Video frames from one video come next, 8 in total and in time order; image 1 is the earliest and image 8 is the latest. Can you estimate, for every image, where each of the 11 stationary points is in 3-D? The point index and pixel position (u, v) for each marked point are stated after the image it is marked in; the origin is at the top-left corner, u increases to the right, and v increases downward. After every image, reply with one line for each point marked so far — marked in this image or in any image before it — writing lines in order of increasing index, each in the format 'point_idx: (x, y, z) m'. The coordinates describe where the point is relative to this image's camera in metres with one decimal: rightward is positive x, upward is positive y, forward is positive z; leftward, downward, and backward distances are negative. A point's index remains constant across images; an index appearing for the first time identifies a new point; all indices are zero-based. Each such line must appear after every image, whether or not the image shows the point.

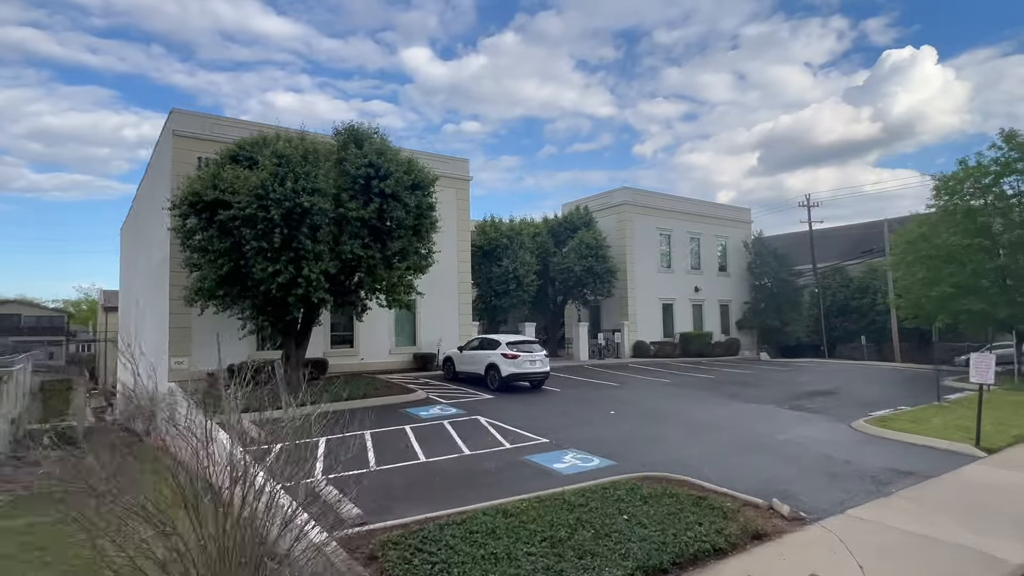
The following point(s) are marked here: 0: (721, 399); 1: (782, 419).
0: (+5.5, -3.0, +16.2) m
1: (+6.1, -3.0, +13.8) m
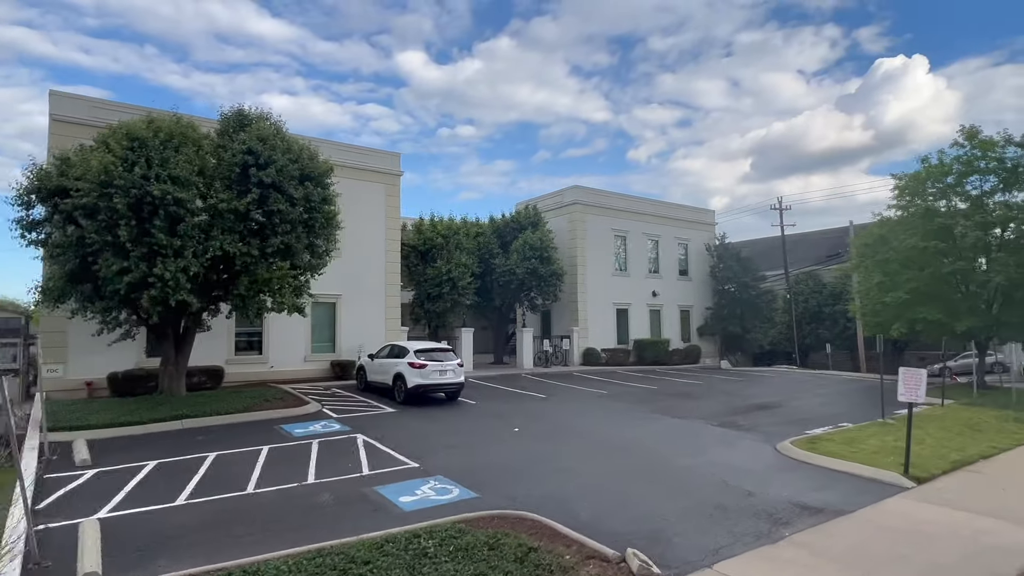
0: (+3.3, -3.1, +14.8) m
1: (+3.9, -3.1, +12.4) m
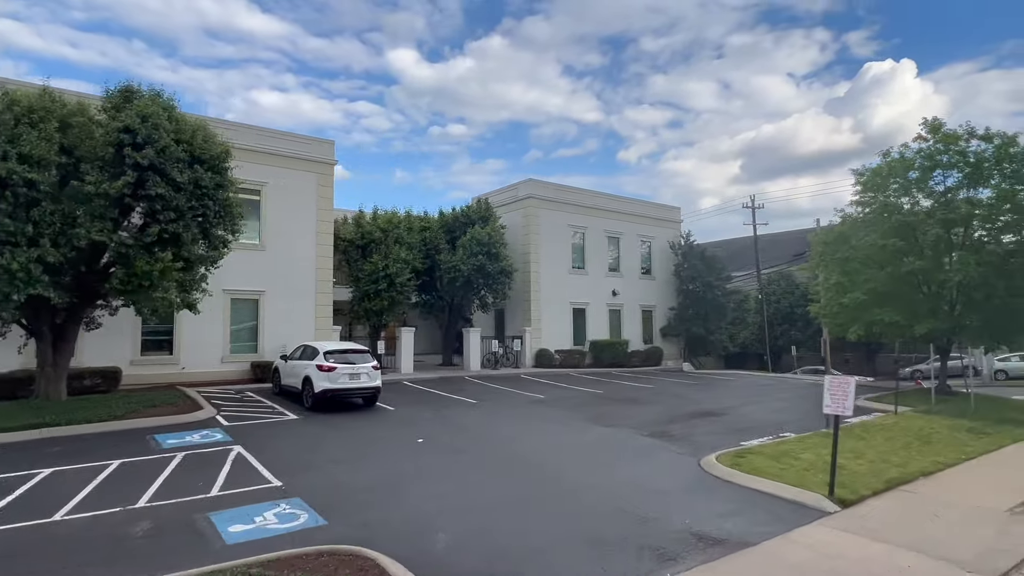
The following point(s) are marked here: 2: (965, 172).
0: (+1.4, -3.0, +13.6) m
1: (+2.1, -3.0, +11.3) m
2: (+13.4, +3.4, +17.8) m
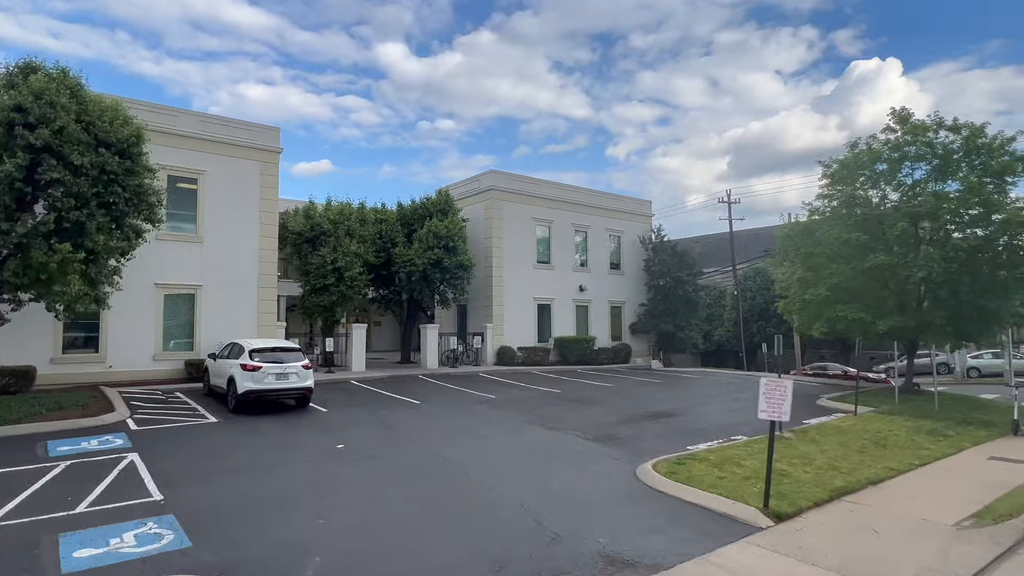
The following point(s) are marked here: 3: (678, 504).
0: (+0.1, -2.9, +12.9) m
1: (+0.9, -2.9, +10.6) m
2: (+12.0, +3.5, +17.2) m
3: (+2.2, -2.9, +8.1) m
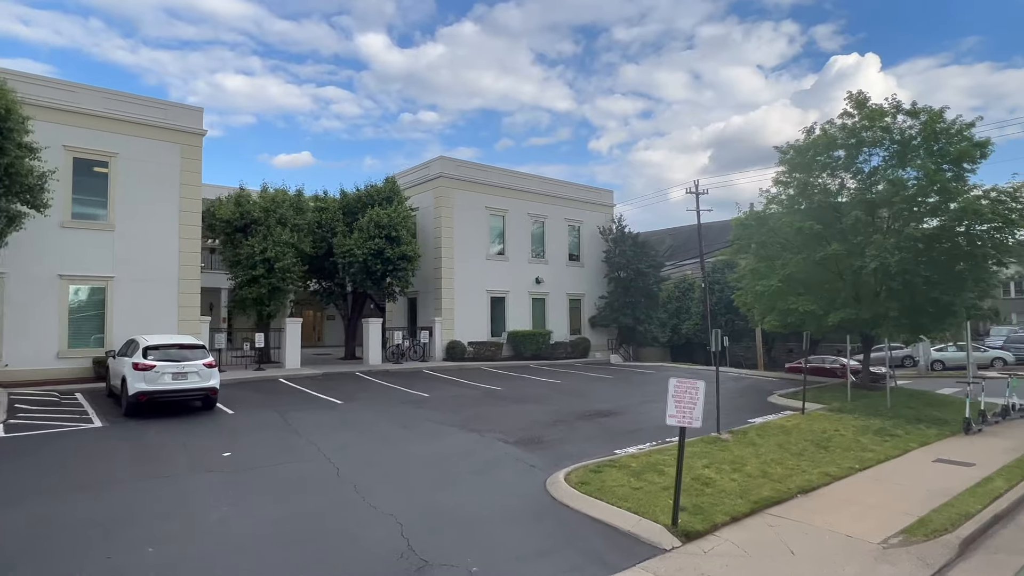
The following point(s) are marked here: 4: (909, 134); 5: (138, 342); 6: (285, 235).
0: (-1.4, -2.7, +11.9) m
1: (-0.6, -2.8, +9.6) m
2: (+10.3, +3.8, +16.5) m
3: (+0.8, -2.8, +7.2) m
4: (+10.8, +4.2, +16.5) m
5: (-7.5, -1.1, +12.2) m
6: (-6.8, +1.6, +18.1) m
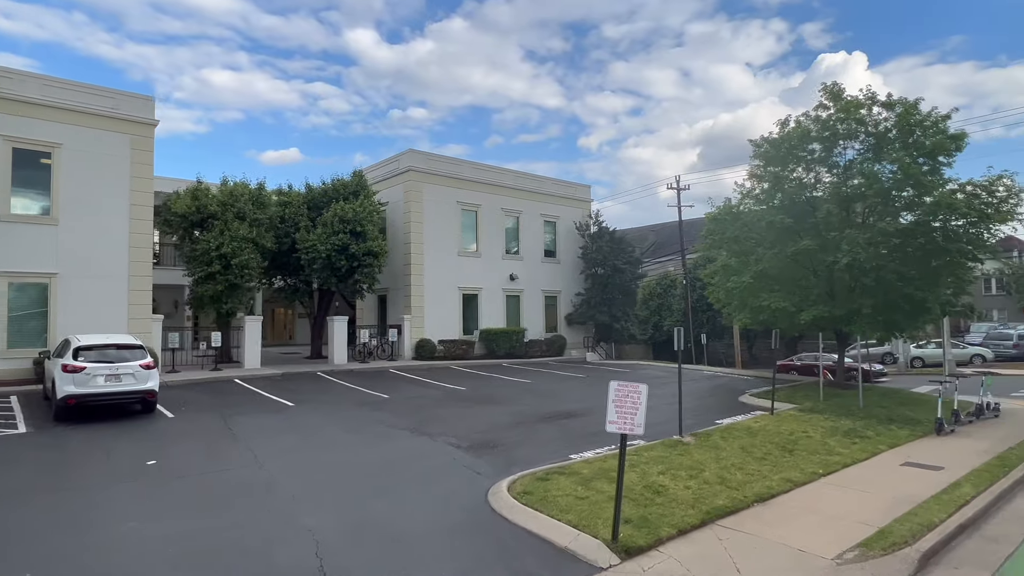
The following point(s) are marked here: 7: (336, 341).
0: (-2.2, -2.6, +11.4) m
1: (-1.4, -2.7, +9.1) m
2: (+9.4, +3.9, +16.1) m
3: (0.0, -2.7, +6.7) m
4: (+9.9, +4.3, +16.1) m
5: (-8.3, -1.0, +11.5) m
6: (-7.7, +1.7, +17.4) m
7: (-5.7, -1.7, +19.6) m
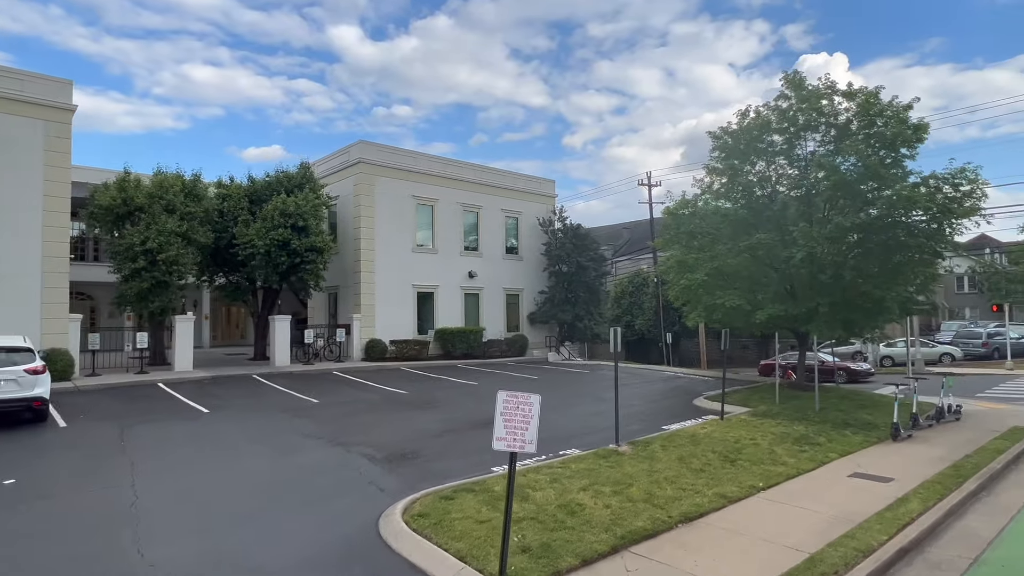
0: (-3.5, -2.6, +10.4) m
1: (-2.7, -2.7, +8.2) m
2: (+8.0, +3.9, +15.4) m
3: (-1.1, -2.7, +5.8) m
4: (+8.5, +4.3, +15.4) m
5: (-9.6, -1.0, +10.4) m
6: (-9.1, +1.7, +16.3) m
7: (-7.2, -1.7, +18.5) m
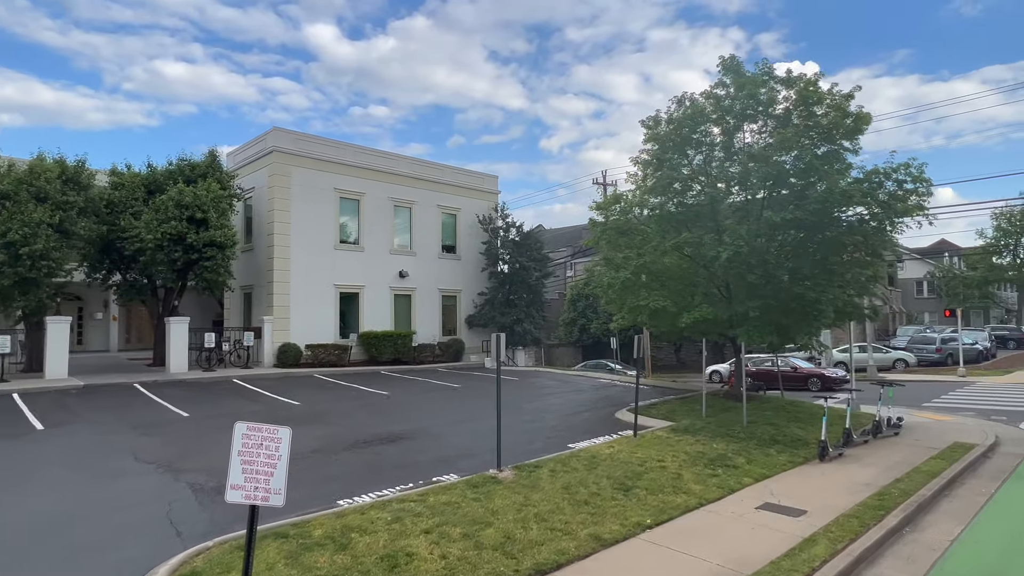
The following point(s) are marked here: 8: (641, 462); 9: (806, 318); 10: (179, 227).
0: (-5.4, -2.5, +8.9) m
1: (-4.5, -2.6, +6.6) m
2: (+5.9, +3.9, +14.3) m
3: (-2.9, -2.6, +4.3) m
4: (+6.4, +4.3, +14.3) m
5: (-11.5, -0.9, +8.6) m
6: (-11.2, +1.8, +14.5) m
7: (-9.4, -1.6, +16.8) m
8: (+2.0, -2.7, +9.3) m
9: (+6.6, -0.7, +13.5) m
10: (-8.9, +1.6, +16.2) m
